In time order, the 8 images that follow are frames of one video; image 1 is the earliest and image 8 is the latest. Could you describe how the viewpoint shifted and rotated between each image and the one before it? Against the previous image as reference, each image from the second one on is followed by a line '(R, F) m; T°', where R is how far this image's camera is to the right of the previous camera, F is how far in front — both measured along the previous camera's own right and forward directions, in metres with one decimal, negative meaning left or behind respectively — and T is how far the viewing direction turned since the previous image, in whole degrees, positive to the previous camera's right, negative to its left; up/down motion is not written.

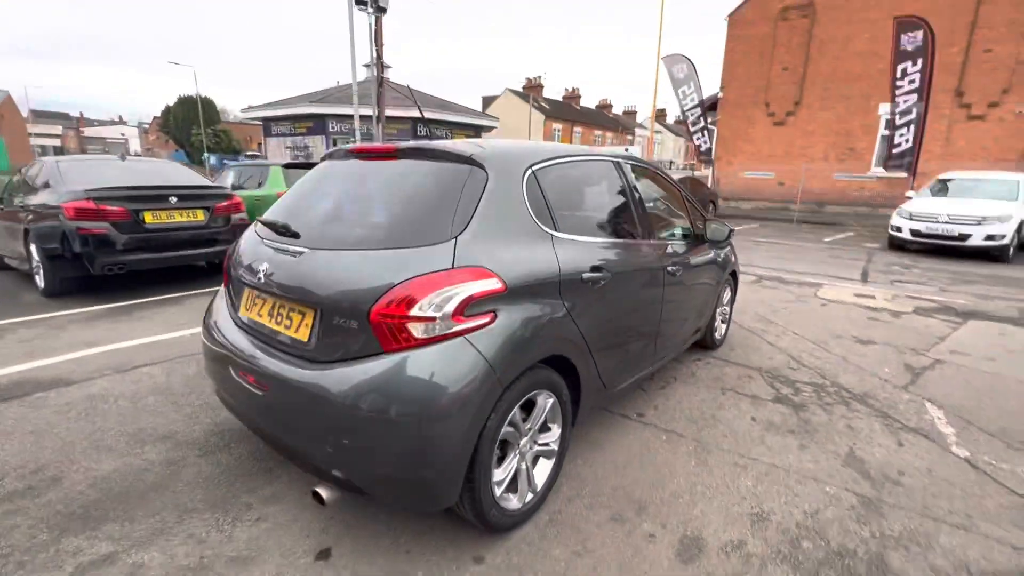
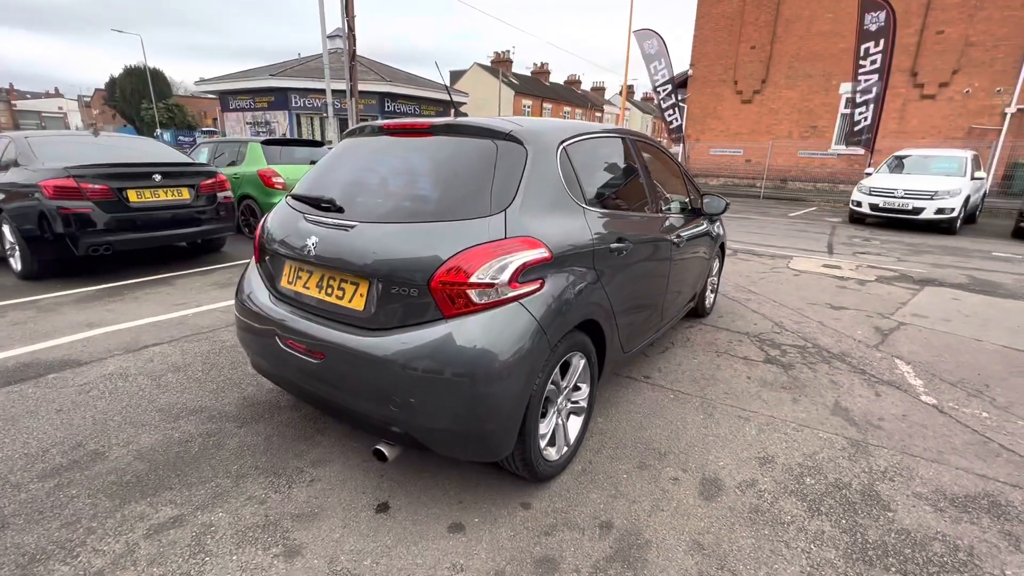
(-0.3, -0.1) m; +4°
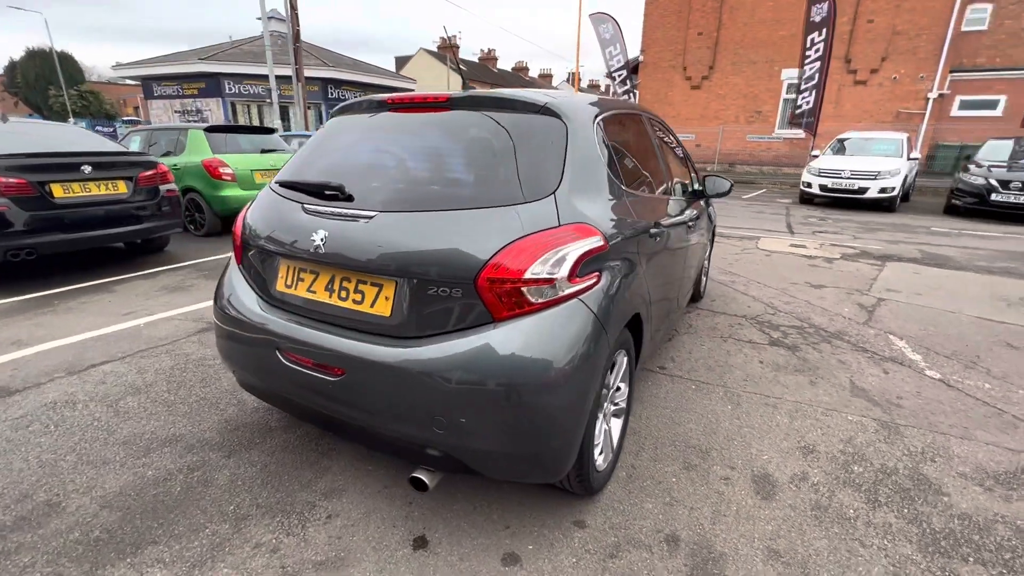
(-0.4, +0.3) m; +6°
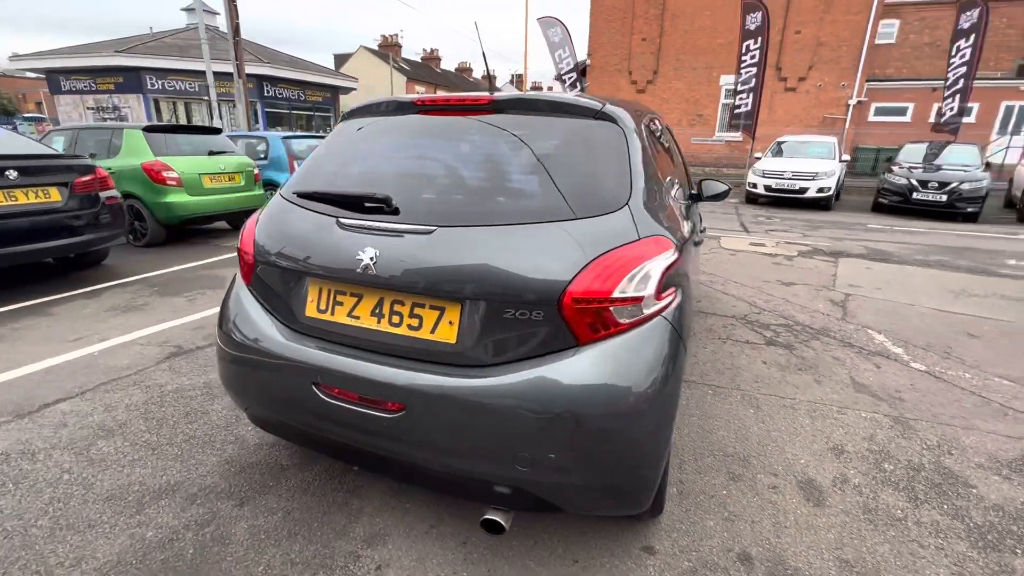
(-0.4, +0.2) m; +6°
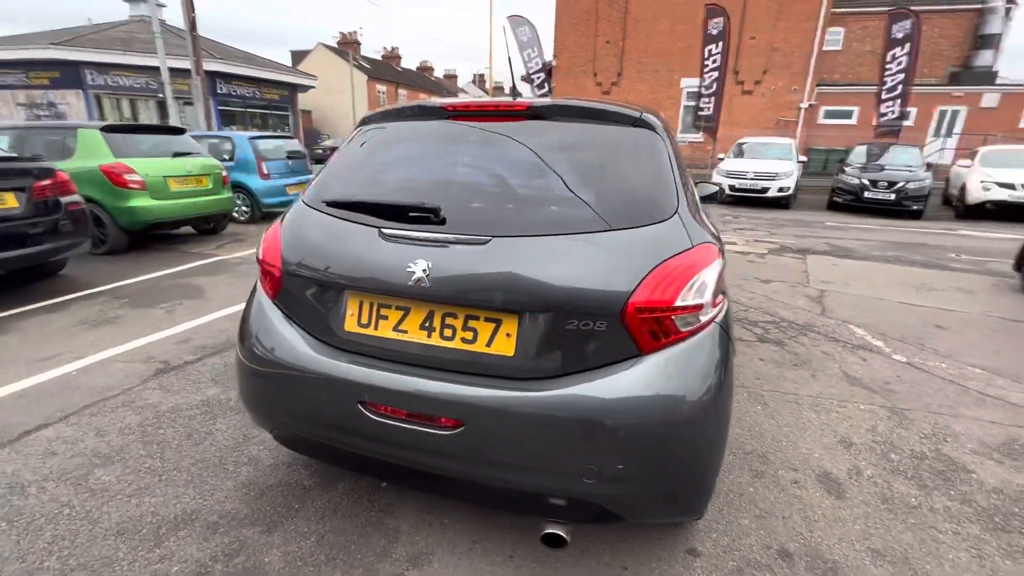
(-0.3, 0.0) m; +4°
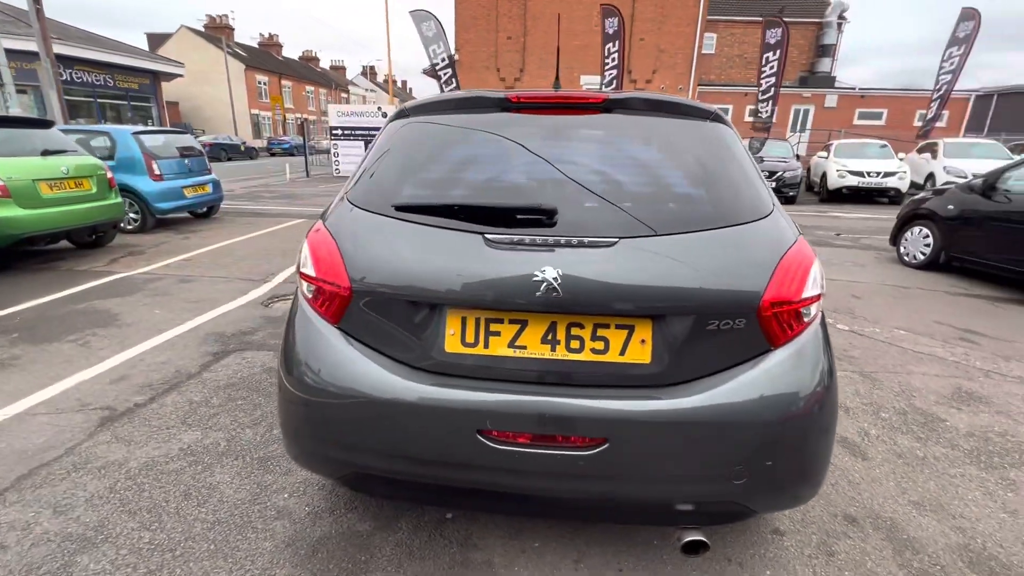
(-0.7, +0.2) m; +12°
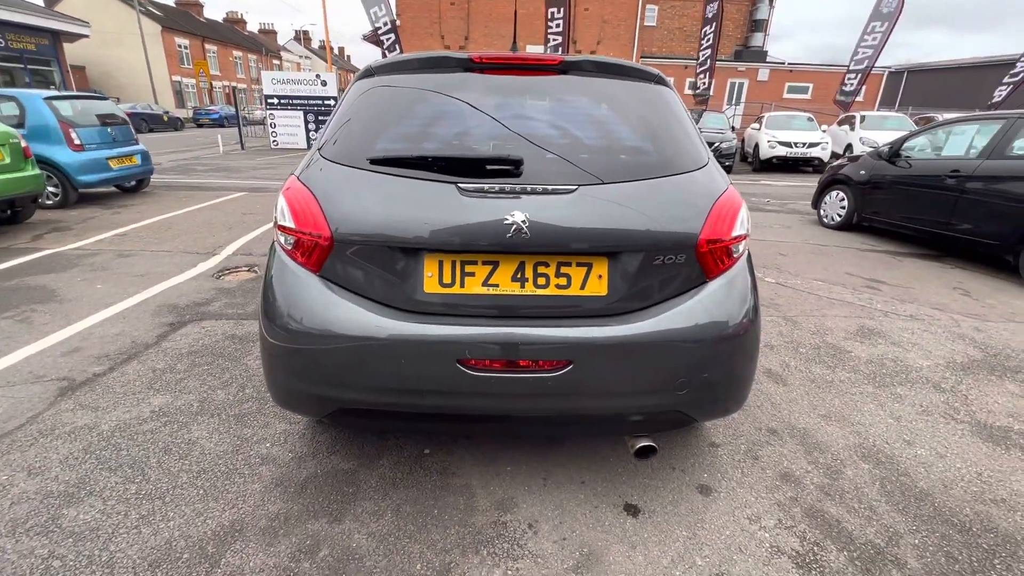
(-0.1, -0.2) m; +6°
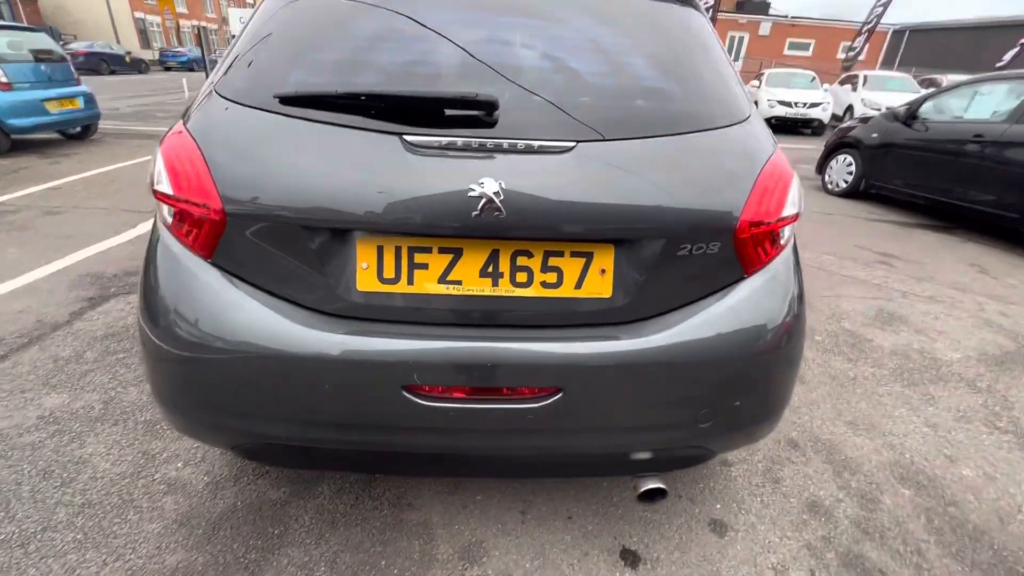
(0.0, +0.5) m; +2°
